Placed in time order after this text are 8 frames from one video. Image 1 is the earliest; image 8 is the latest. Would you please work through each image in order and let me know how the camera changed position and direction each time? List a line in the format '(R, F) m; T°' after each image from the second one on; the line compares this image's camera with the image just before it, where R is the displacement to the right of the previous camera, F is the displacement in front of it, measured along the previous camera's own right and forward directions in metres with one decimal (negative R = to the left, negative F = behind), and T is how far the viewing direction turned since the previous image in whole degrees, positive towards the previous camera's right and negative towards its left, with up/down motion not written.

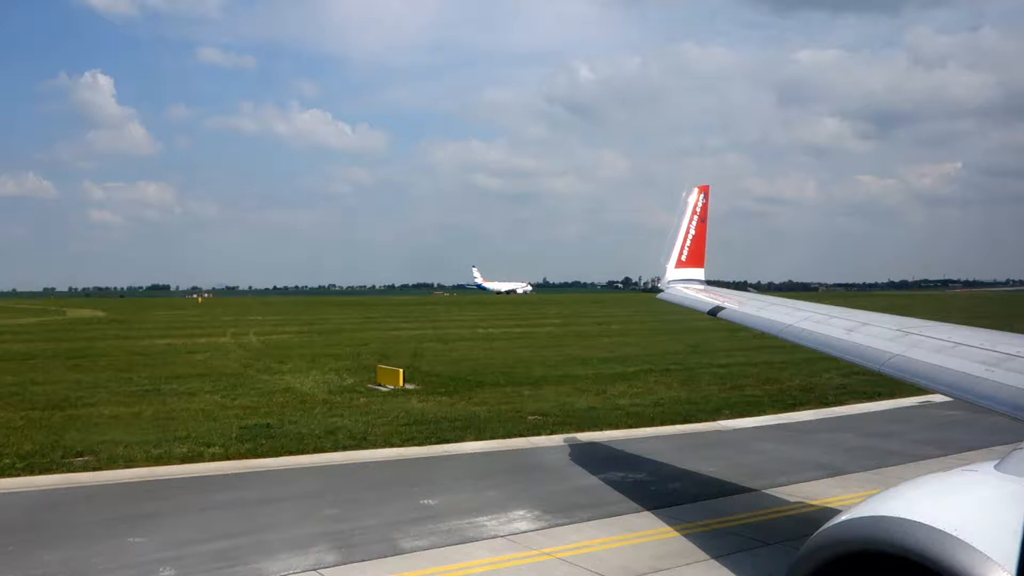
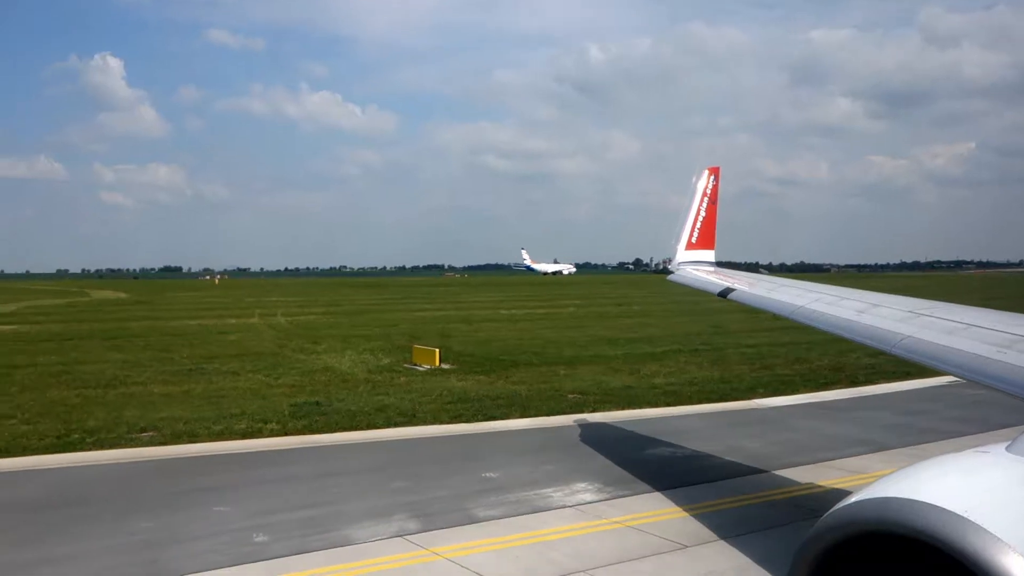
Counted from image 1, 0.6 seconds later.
(-0.6, -0.3) m; -1°
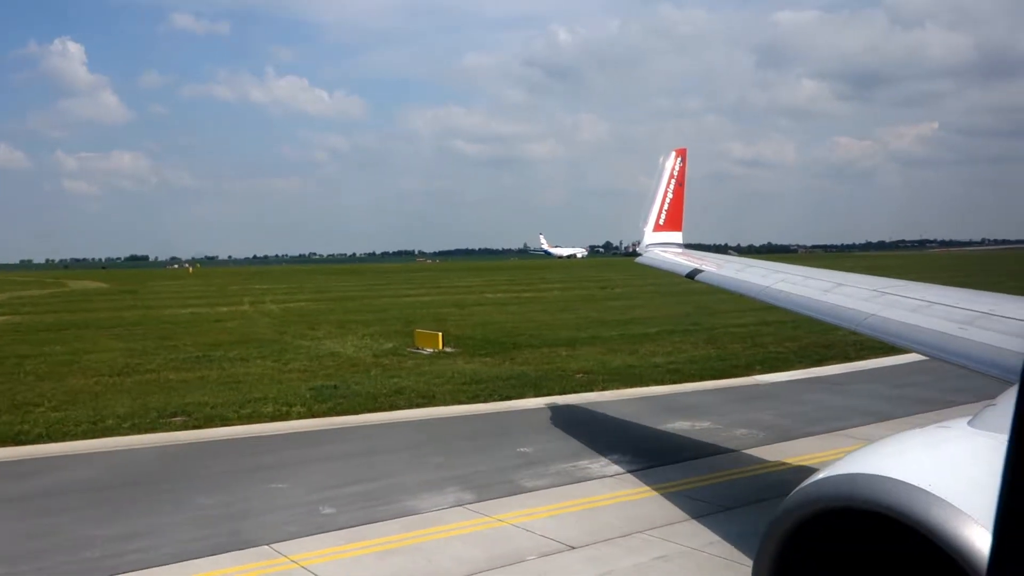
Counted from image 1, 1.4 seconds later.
(-0.8, -0.5) m; +2°
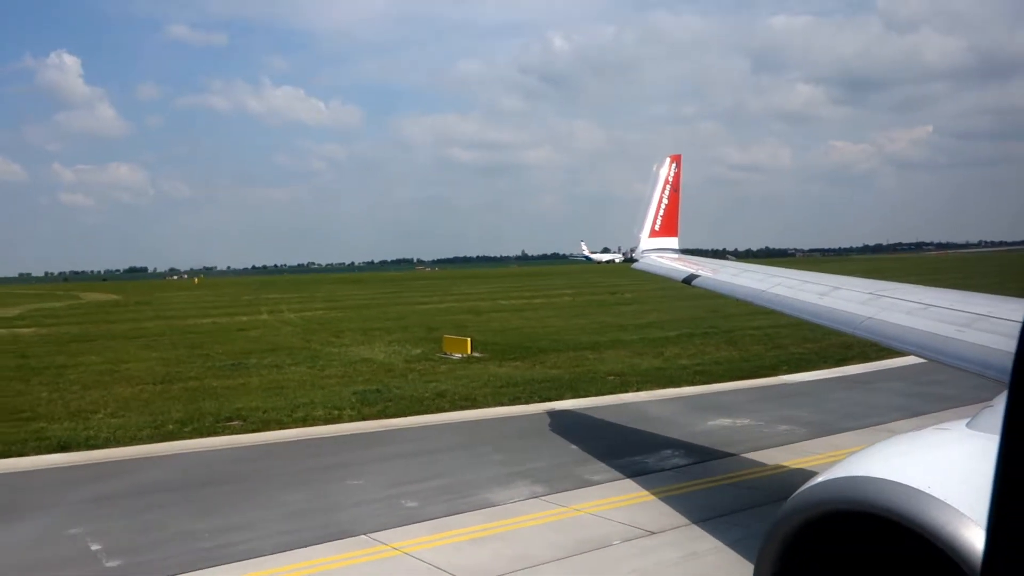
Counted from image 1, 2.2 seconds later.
(-0.8, -0.5) m; 0°
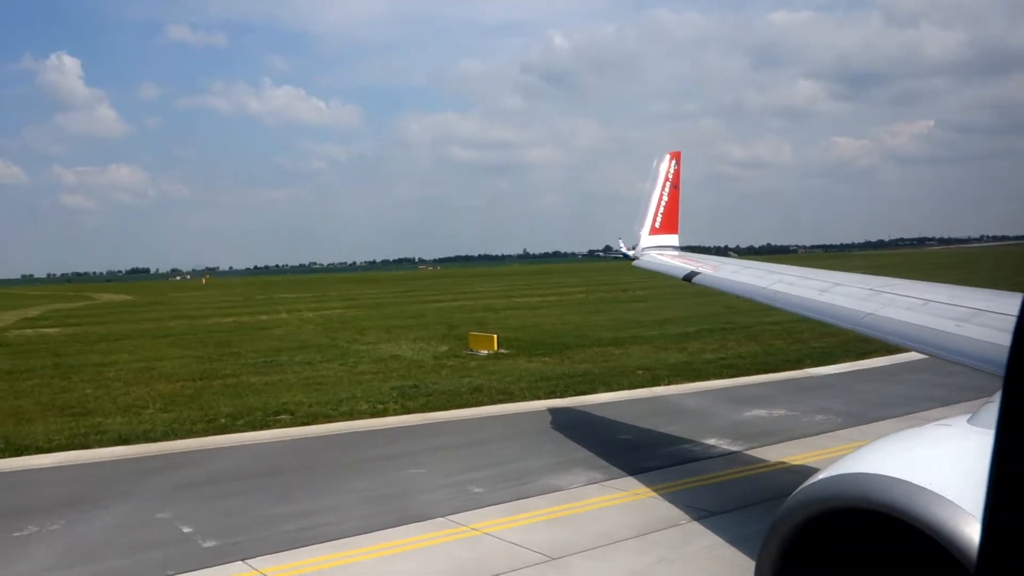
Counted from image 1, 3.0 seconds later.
(-0.7, -0.4) m; 0°
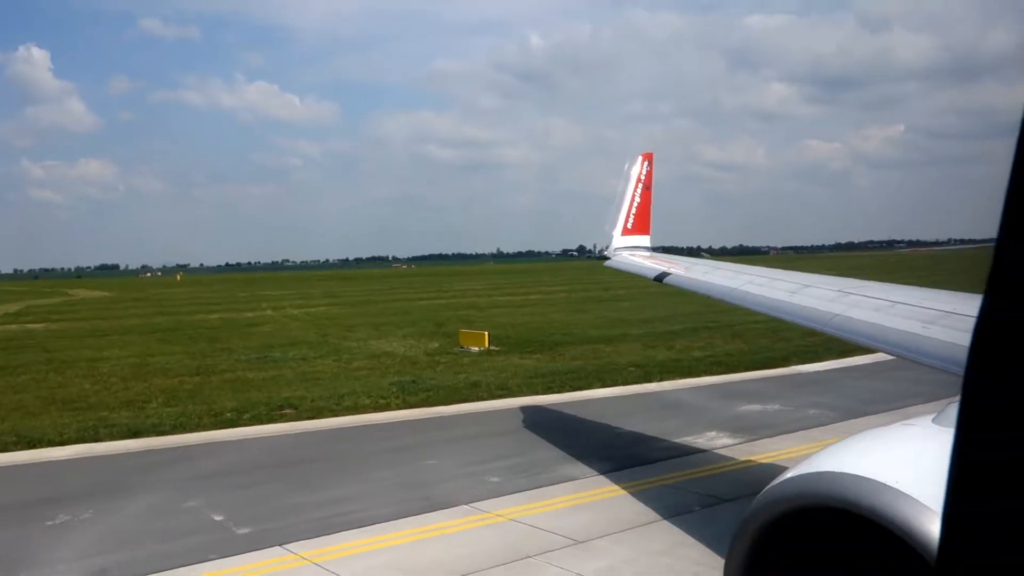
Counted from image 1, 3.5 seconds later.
(-0.5, -0.3) m; +2°
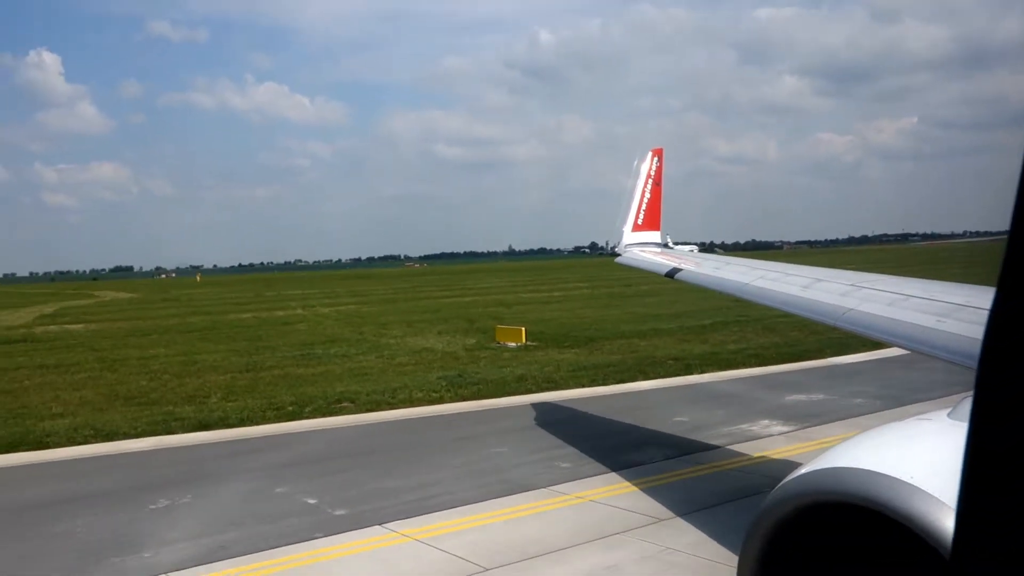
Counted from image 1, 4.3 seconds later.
(-0.7, -0.4) m; -1°
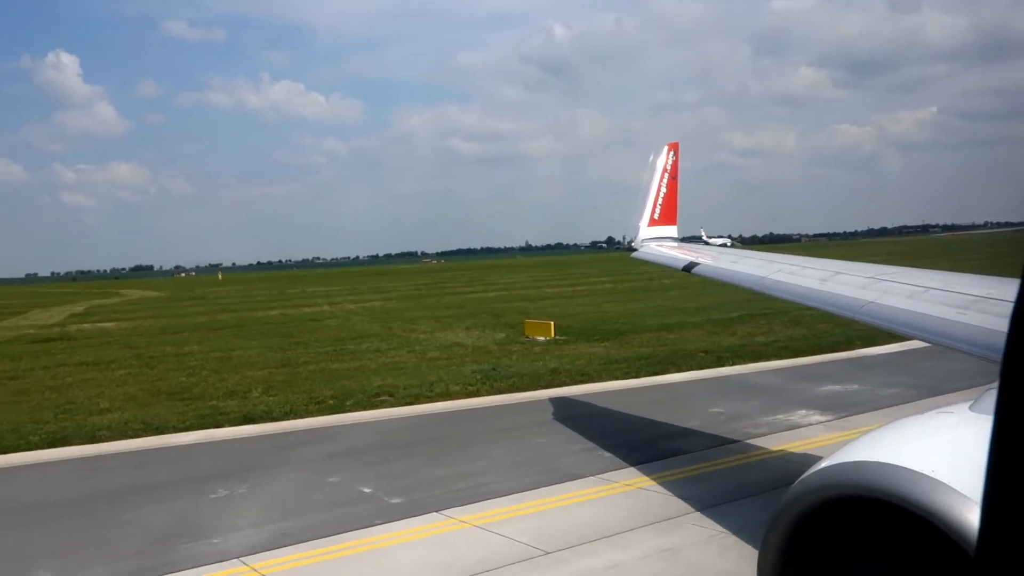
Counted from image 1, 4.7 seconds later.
(-0.3, -0.2) m; -1°
